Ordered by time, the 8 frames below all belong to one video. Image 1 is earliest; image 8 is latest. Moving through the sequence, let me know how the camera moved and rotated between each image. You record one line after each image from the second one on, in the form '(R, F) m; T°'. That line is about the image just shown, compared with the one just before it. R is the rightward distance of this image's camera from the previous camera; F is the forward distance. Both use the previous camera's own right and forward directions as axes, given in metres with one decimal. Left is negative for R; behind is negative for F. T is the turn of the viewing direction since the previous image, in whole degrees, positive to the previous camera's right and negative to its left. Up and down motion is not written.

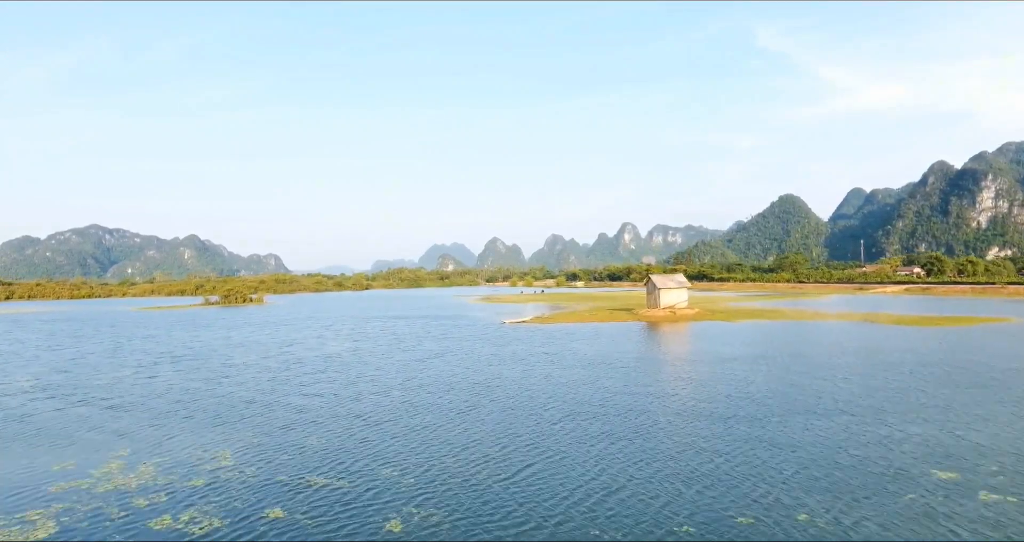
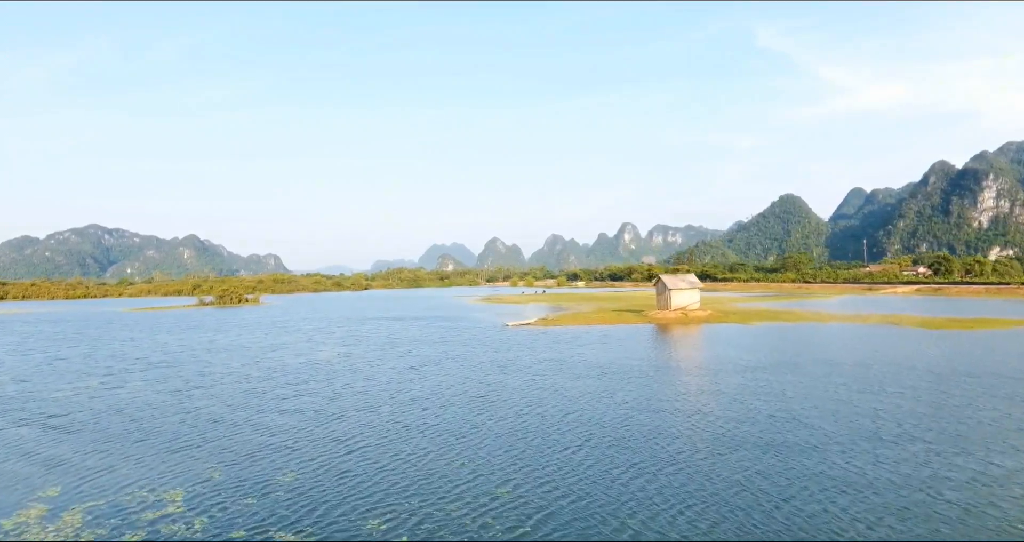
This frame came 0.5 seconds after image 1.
(-0.3, +2.5) m; 0°
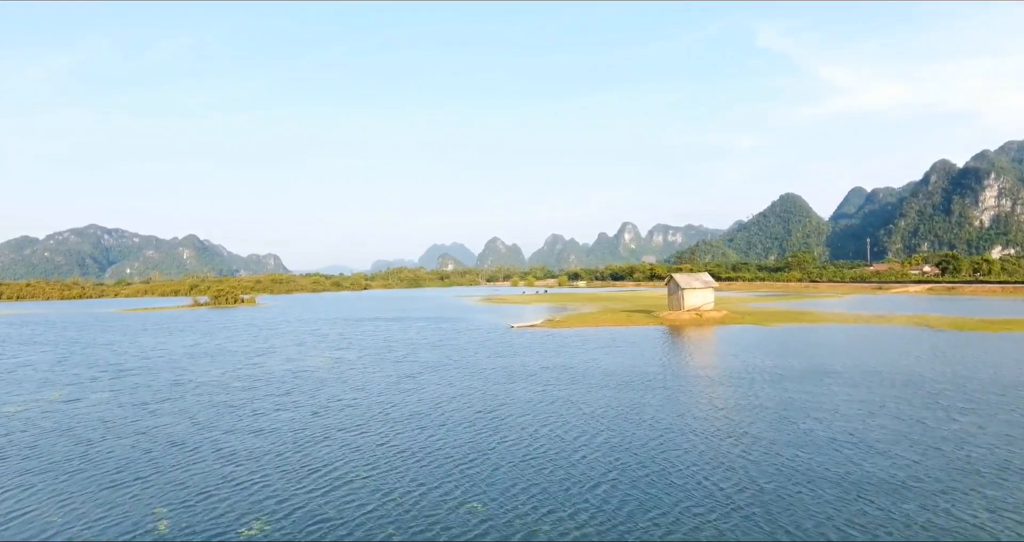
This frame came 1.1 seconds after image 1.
(-0.3, +2.5) m; 0°
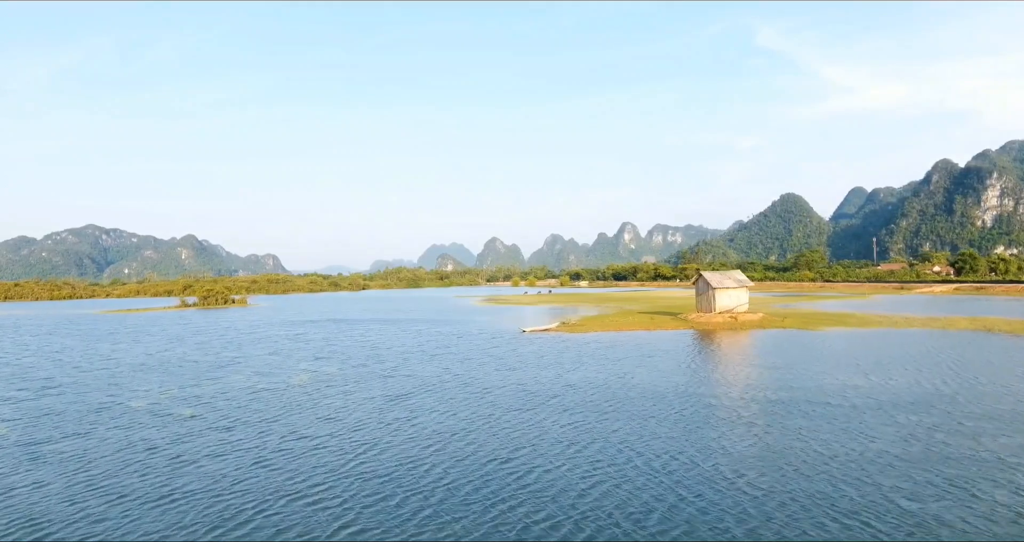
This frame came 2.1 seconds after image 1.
(-0.8, +5.1) m; 0°
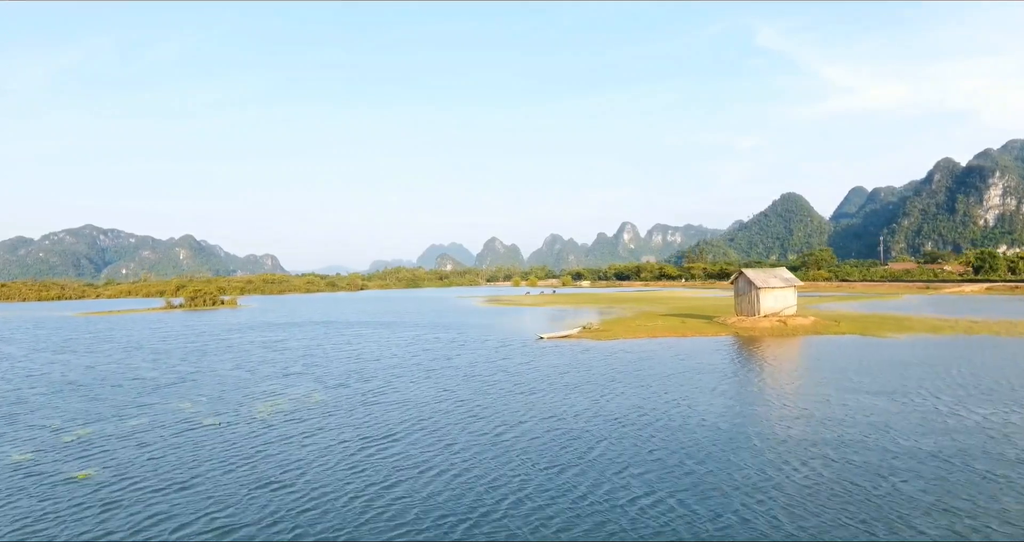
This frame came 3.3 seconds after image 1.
(-0.9, +5.4) m; 0°
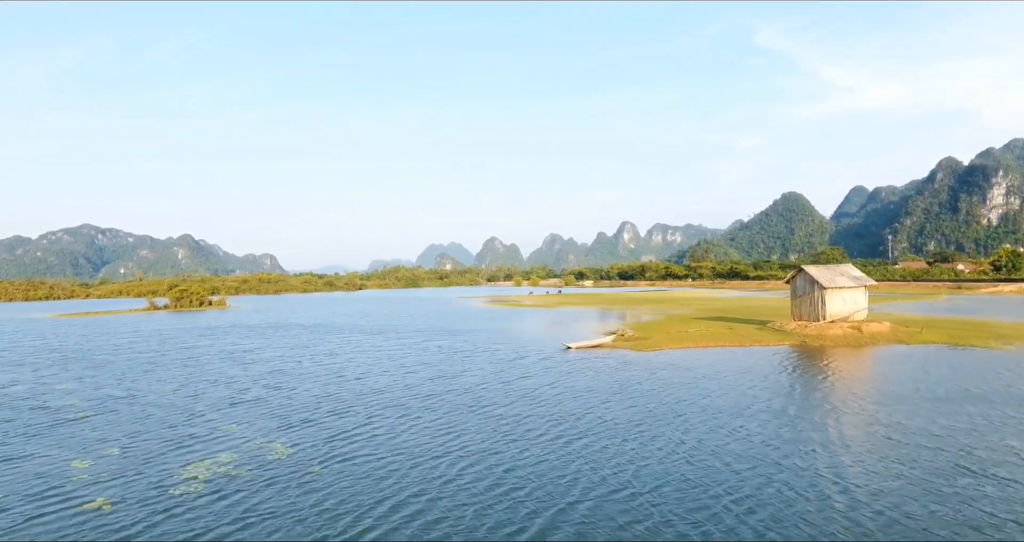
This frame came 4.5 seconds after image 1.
(-1.0, +5.6) m; 0°
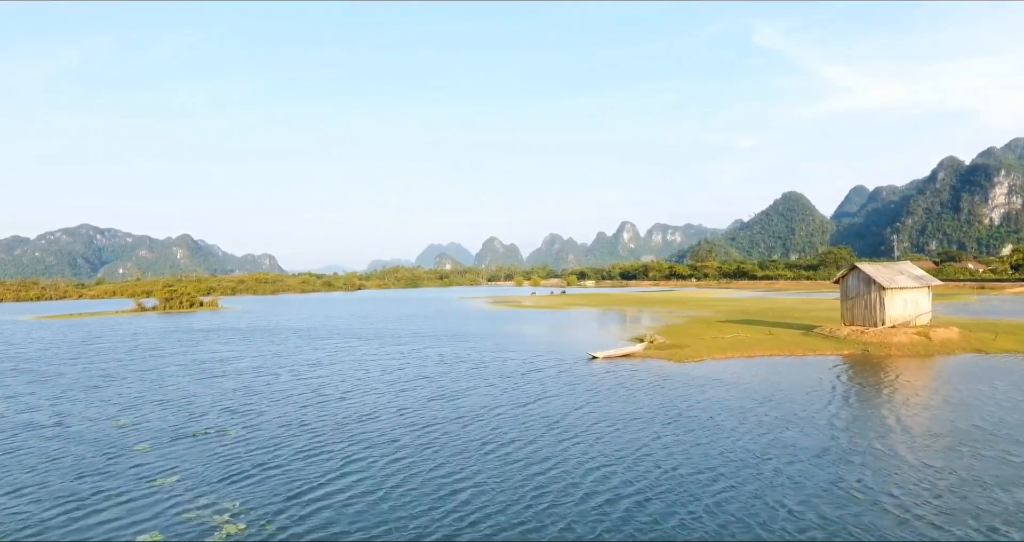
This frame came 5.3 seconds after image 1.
(-0.7, +3.8) m; 0°
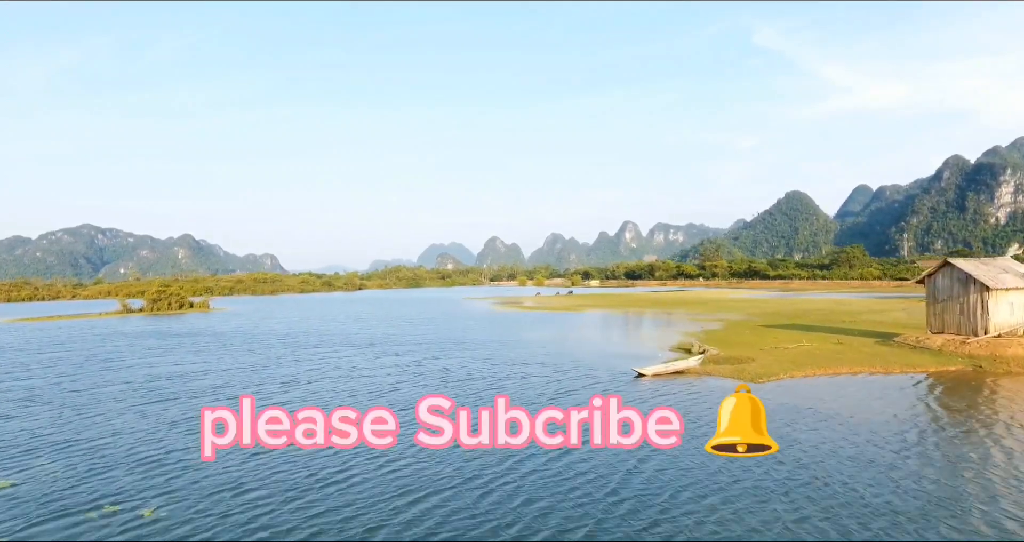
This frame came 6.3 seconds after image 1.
(-0.8, +4.7) m; 0°
